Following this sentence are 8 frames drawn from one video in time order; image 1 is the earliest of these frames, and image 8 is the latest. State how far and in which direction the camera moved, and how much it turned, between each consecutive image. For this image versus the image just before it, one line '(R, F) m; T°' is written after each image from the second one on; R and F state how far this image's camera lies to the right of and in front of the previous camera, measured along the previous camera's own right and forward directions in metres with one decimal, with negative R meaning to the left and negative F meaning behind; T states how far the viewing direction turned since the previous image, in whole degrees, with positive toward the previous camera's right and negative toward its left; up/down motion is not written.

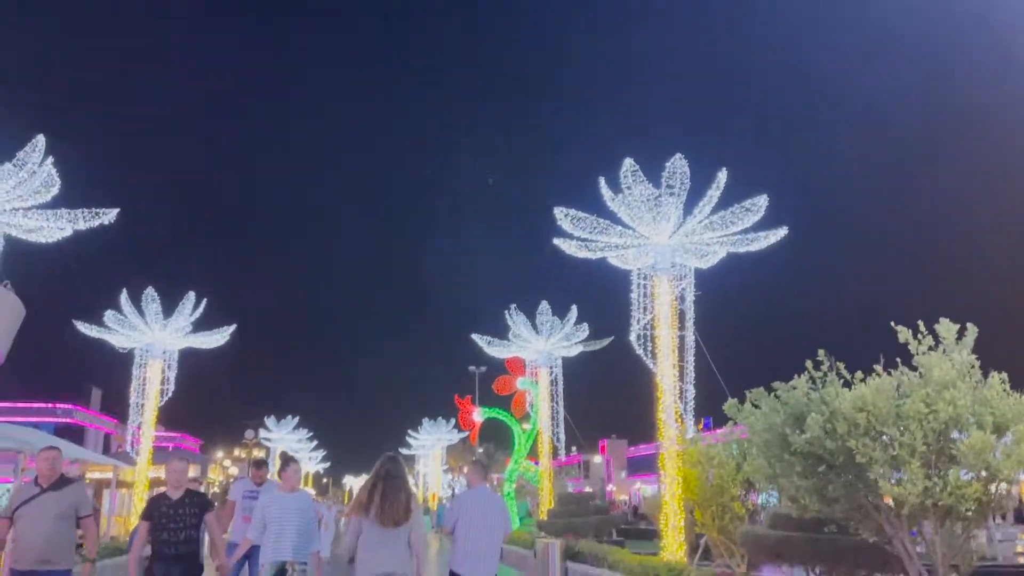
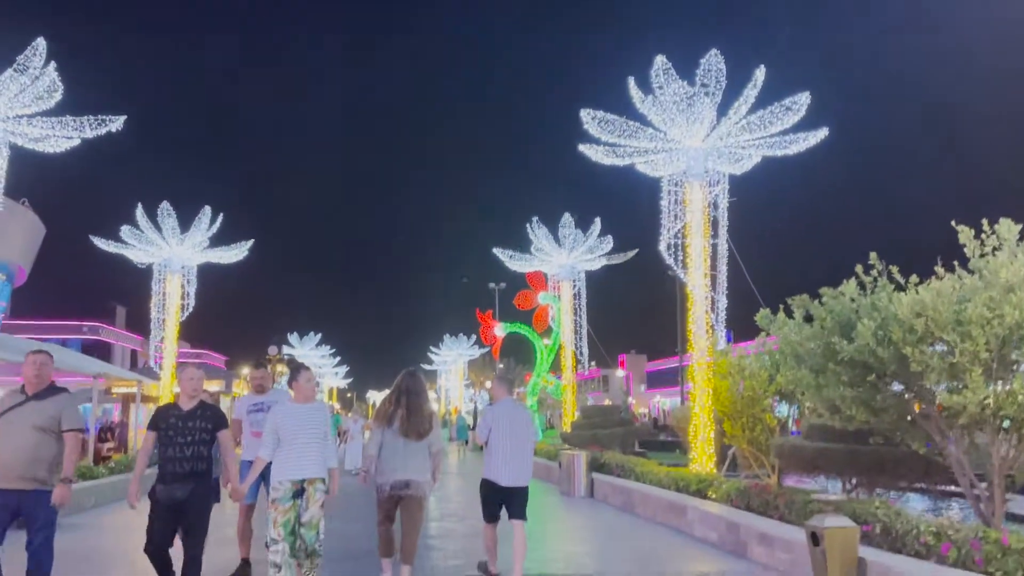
(-0.1, +0.6) m; -1°
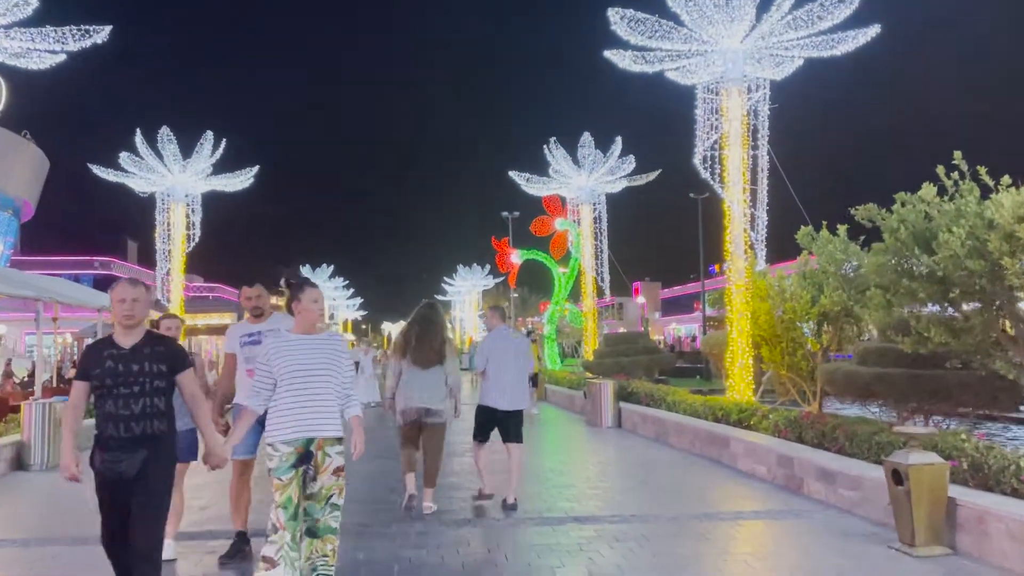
(-0.2, +1.0) m; -1°
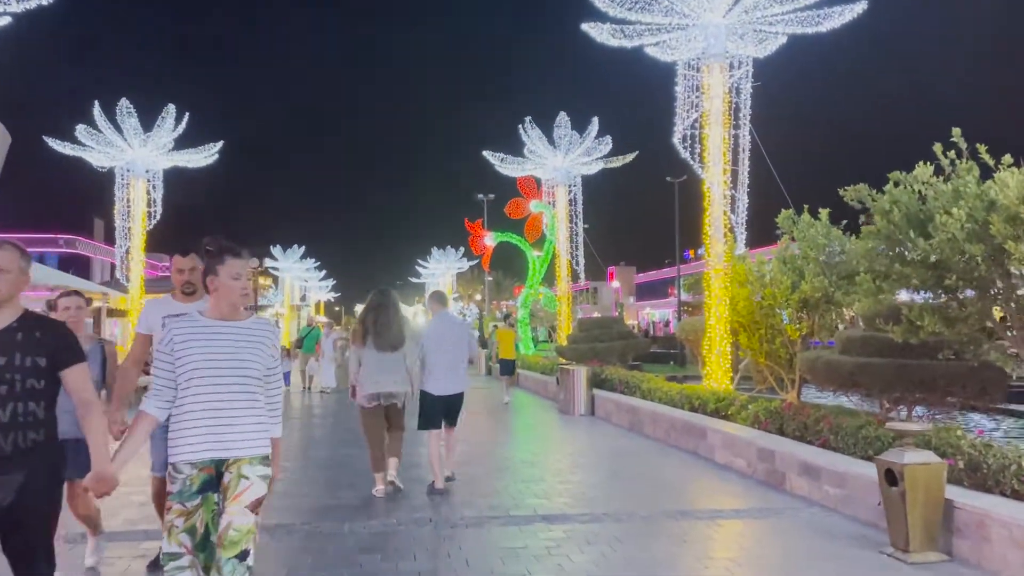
(+0.1, +0.6) m; +2°
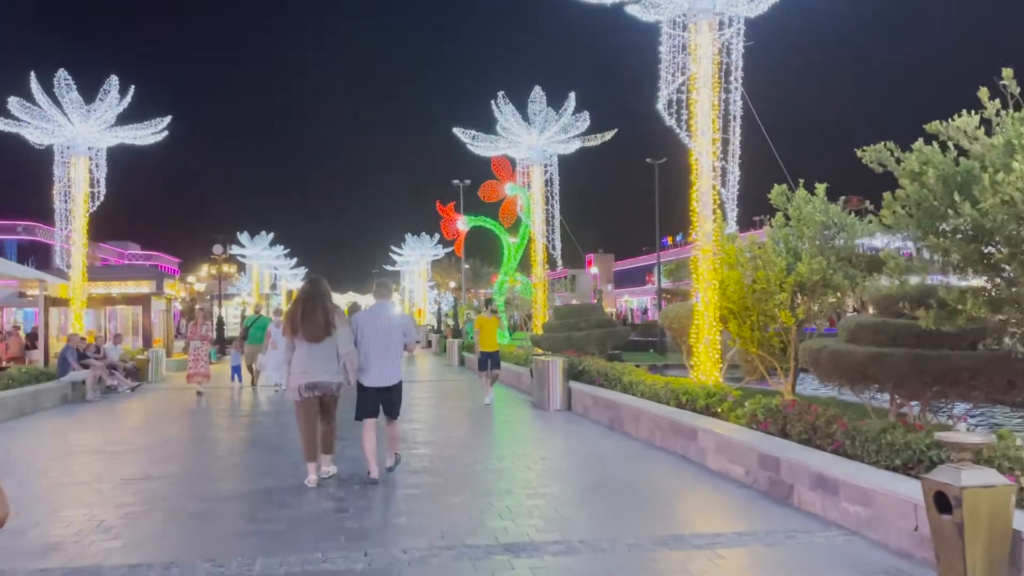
(+0.2, +1.4) m; +1°
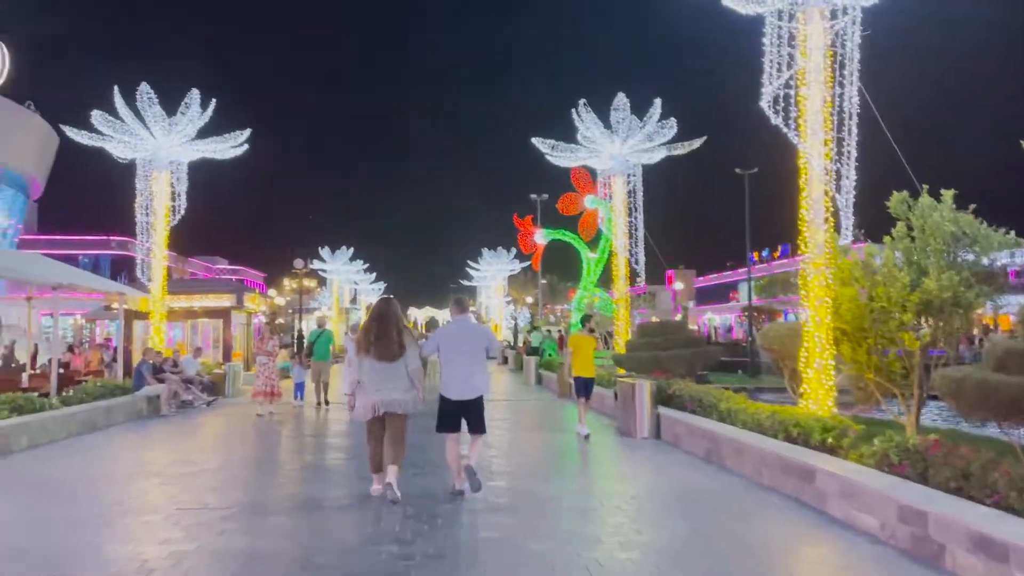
(-0.1, +1.0) m; -5°
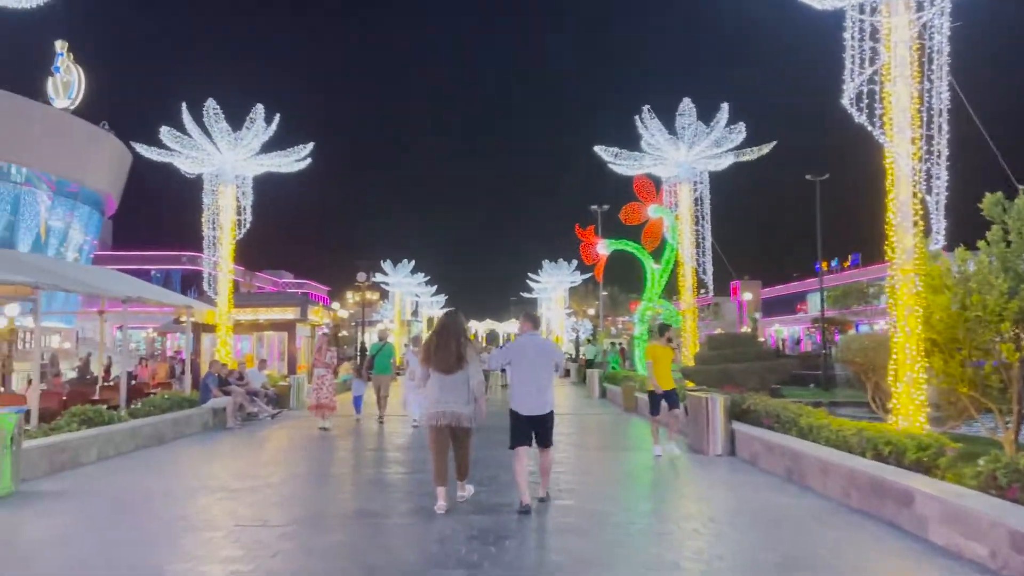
(-0.1, +0.4) m; -4°
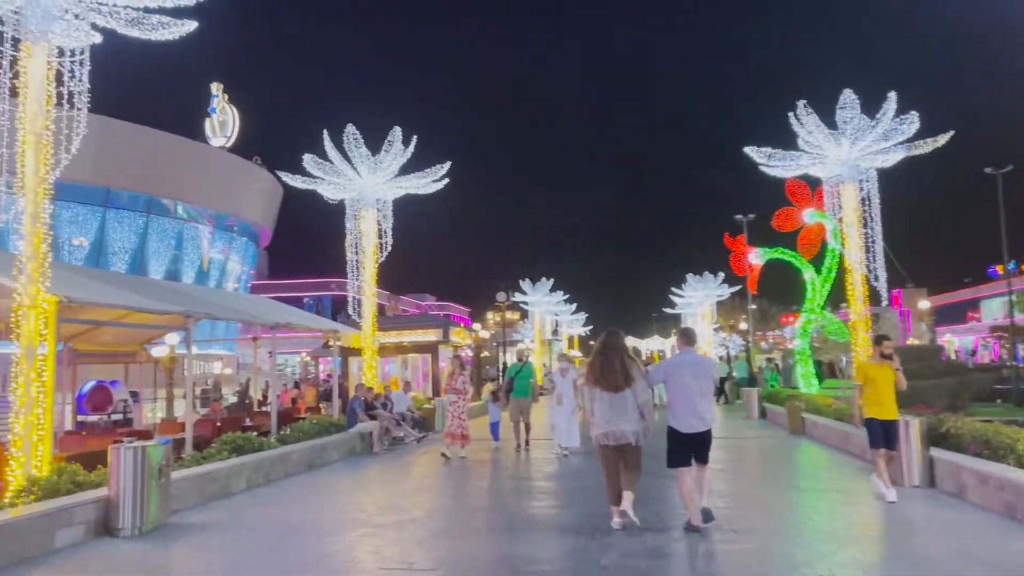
(-0.2, +0.9) m; -10°
